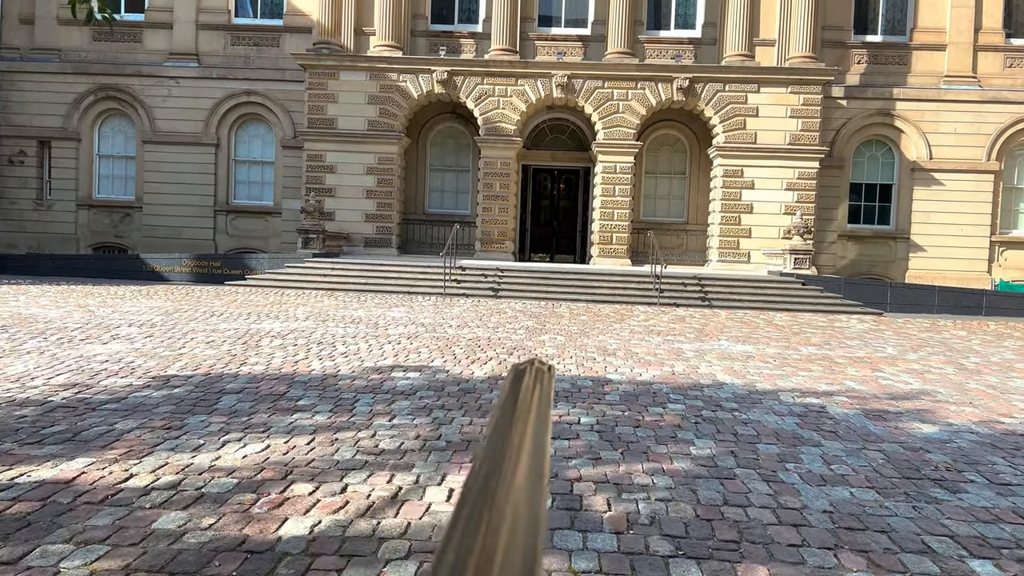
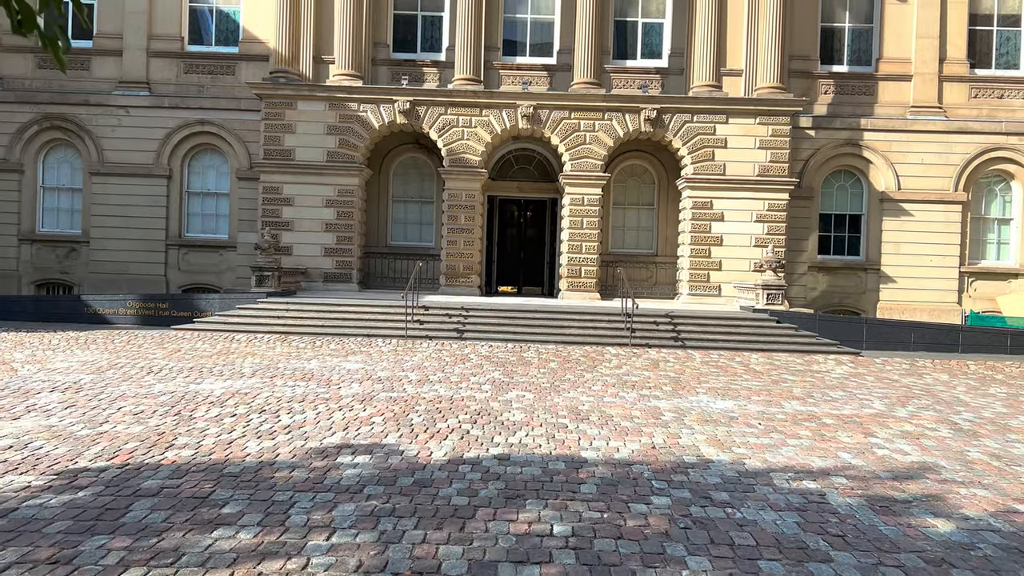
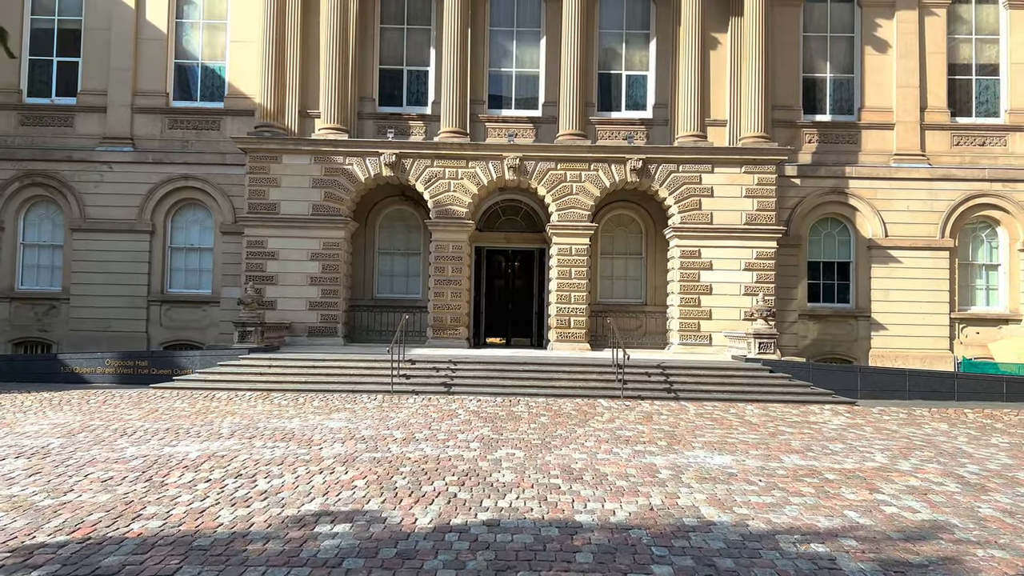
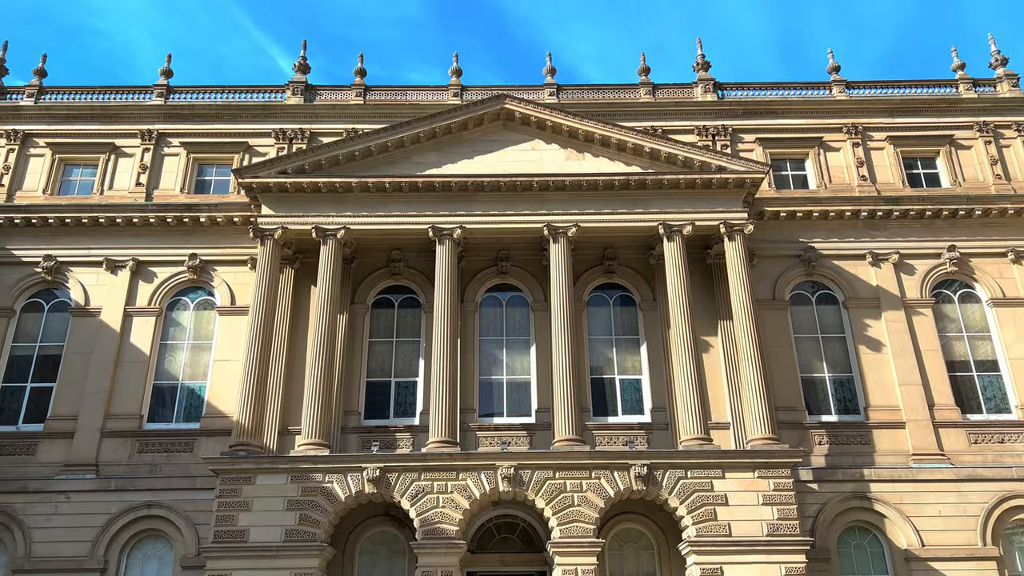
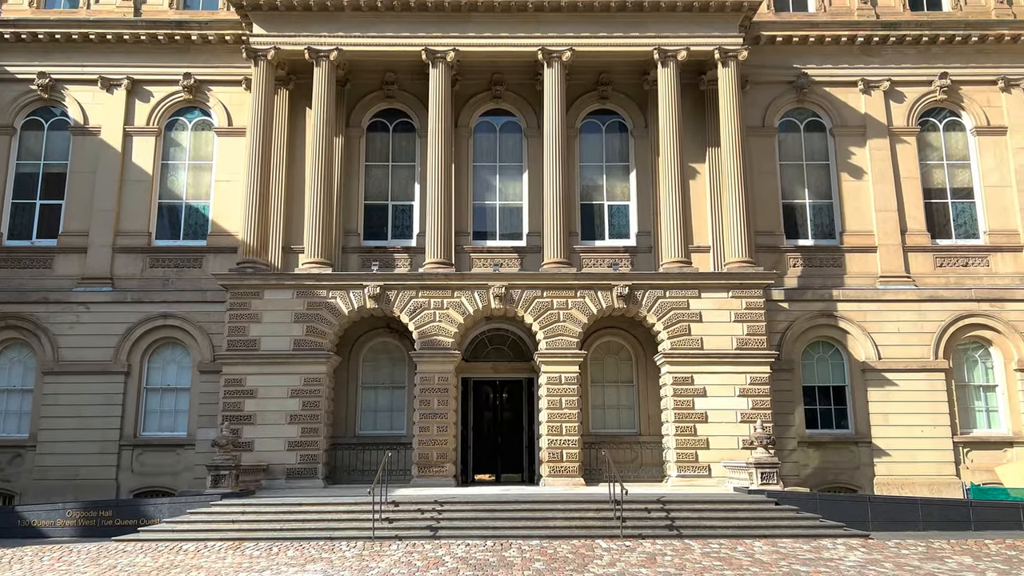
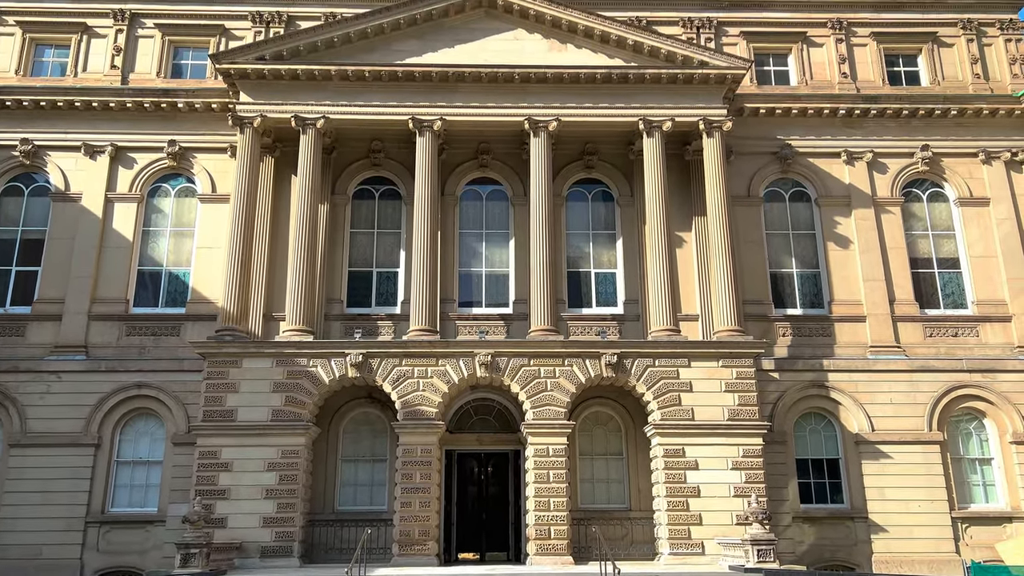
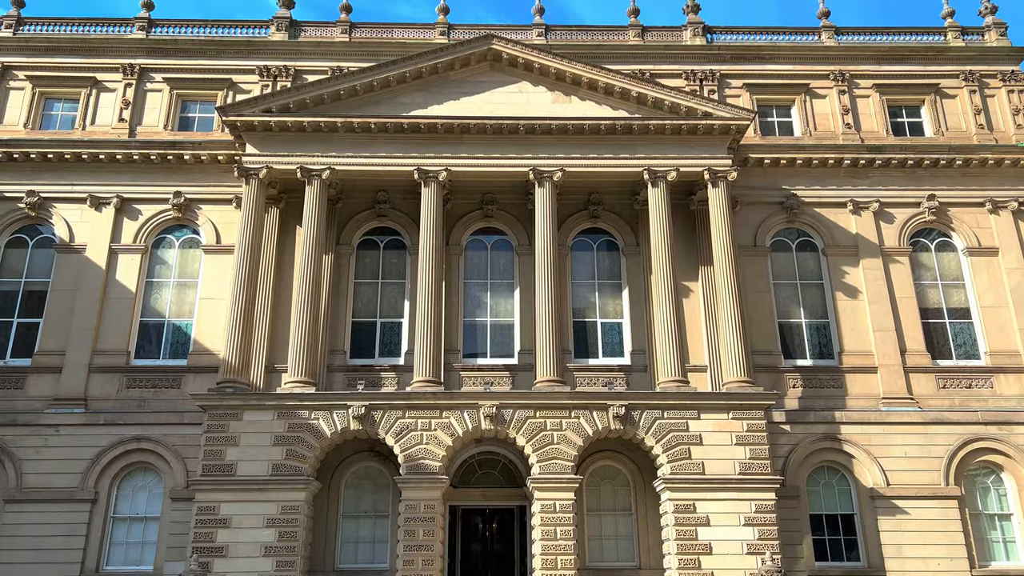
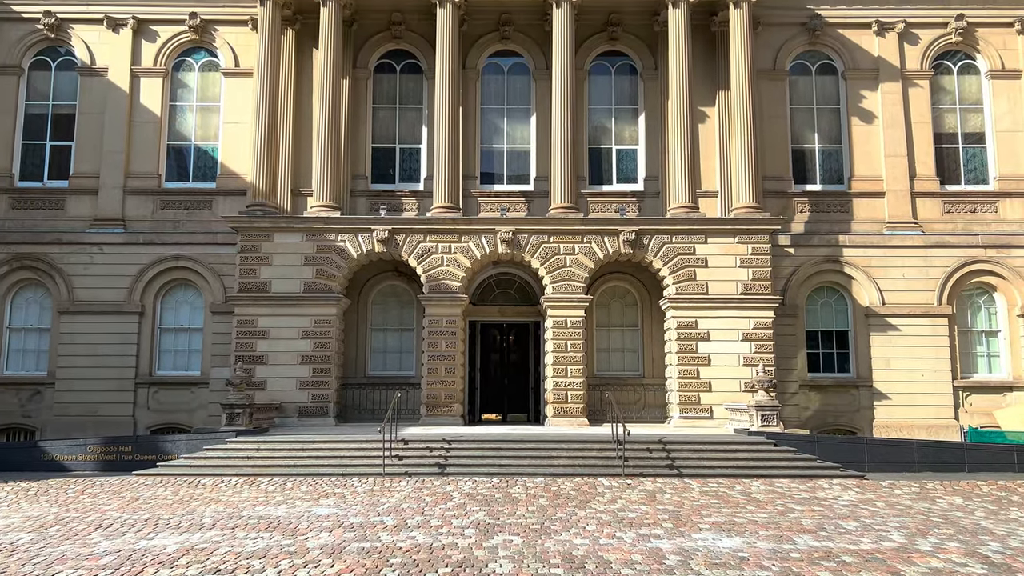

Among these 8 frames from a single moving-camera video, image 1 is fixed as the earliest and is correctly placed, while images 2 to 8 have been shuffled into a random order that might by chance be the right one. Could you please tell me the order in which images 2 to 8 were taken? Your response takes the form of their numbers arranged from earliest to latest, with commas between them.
2, 3, 8, 5, 6, 7, 4
